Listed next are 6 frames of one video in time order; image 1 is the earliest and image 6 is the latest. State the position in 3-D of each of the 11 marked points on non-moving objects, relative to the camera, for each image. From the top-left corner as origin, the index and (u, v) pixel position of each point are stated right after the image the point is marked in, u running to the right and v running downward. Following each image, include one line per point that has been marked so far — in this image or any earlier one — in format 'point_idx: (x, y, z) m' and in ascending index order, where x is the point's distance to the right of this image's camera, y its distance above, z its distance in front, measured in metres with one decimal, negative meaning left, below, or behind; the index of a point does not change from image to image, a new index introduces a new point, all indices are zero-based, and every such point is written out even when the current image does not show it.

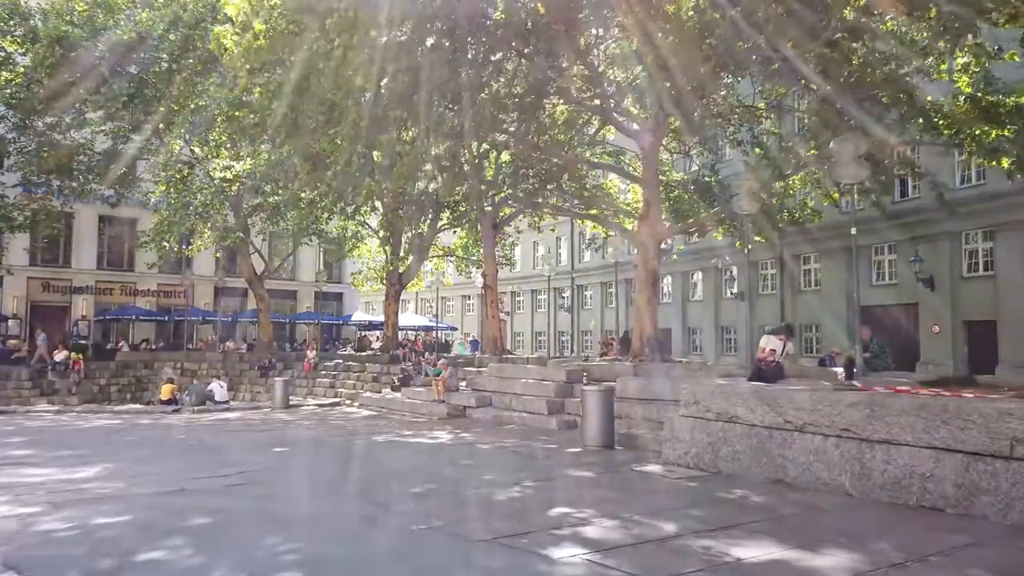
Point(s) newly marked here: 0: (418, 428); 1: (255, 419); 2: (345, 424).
0: (-1.5, -2.5, +13.2) m
1: (-5.4, -2.8, +16.2) m
2: (-3.2, -2.7, +14.7) m
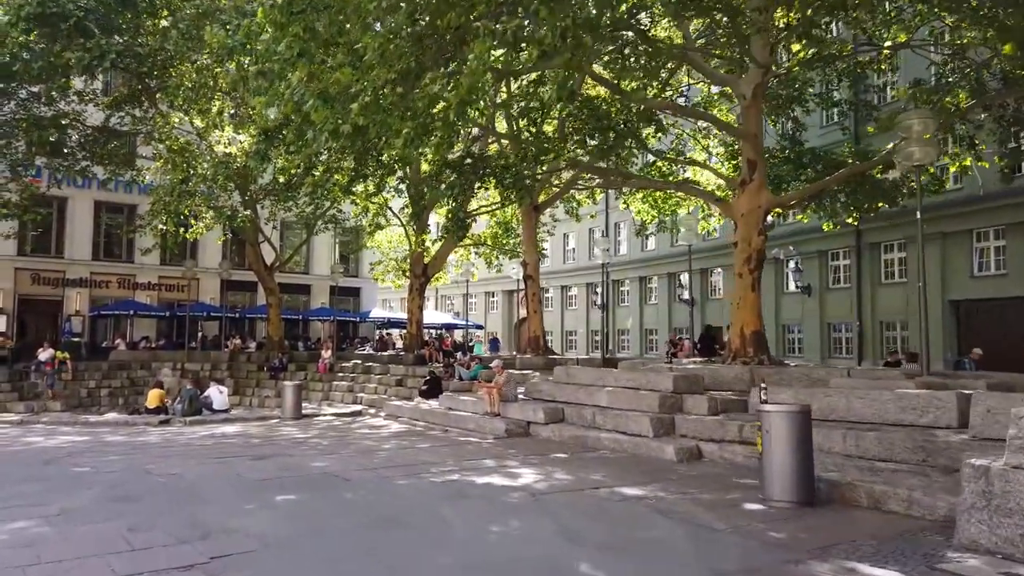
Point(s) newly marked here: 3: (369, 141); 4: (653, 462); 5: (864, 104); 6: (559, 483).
0: (-0.3, -2.1, +9.6) m
1: (-4.2, -2.5, +12.6) m
2: (-2.0, -2.3, +11.1) m
3: (-2.5, +2.6, +13.1) m
4: (+1.7, -2.1, +9.0) m
5: (+8.5, +4.5, +18.2) m
6: (+0.5, -1.9, +7.3) m
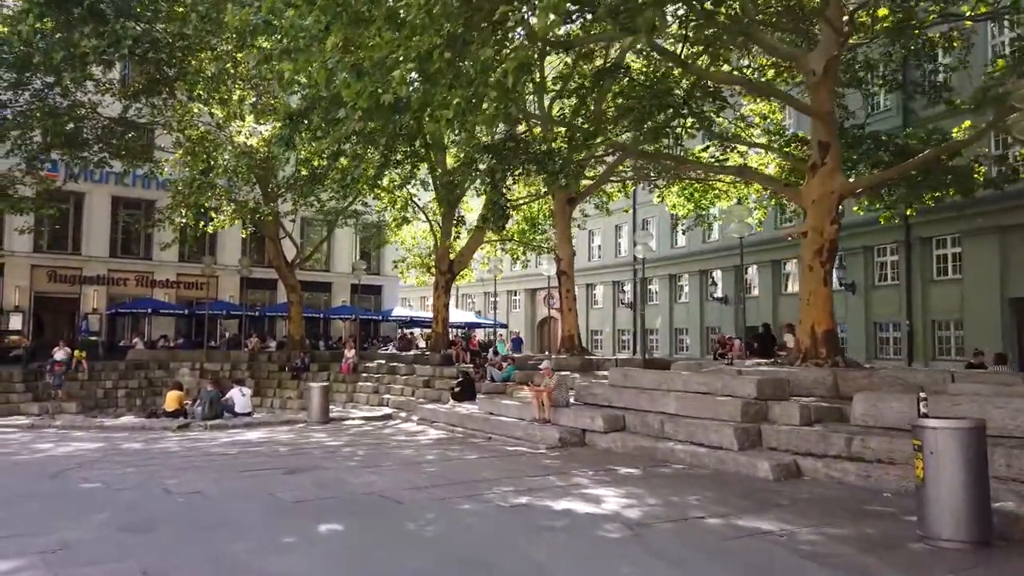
0: (+0.4, -2.0, +8.4) m
1: (-3.4, -2.4, +11.5) m
2: (-1.2, -2.2, +9.9) m
3: (-1.6, +2.7, +12.0) m
4: (+2.4, -2.0, +7.8) m
5: (+9.4, +4.6, +16.9) m
6: (+1.2, -1.8, +6.1) m
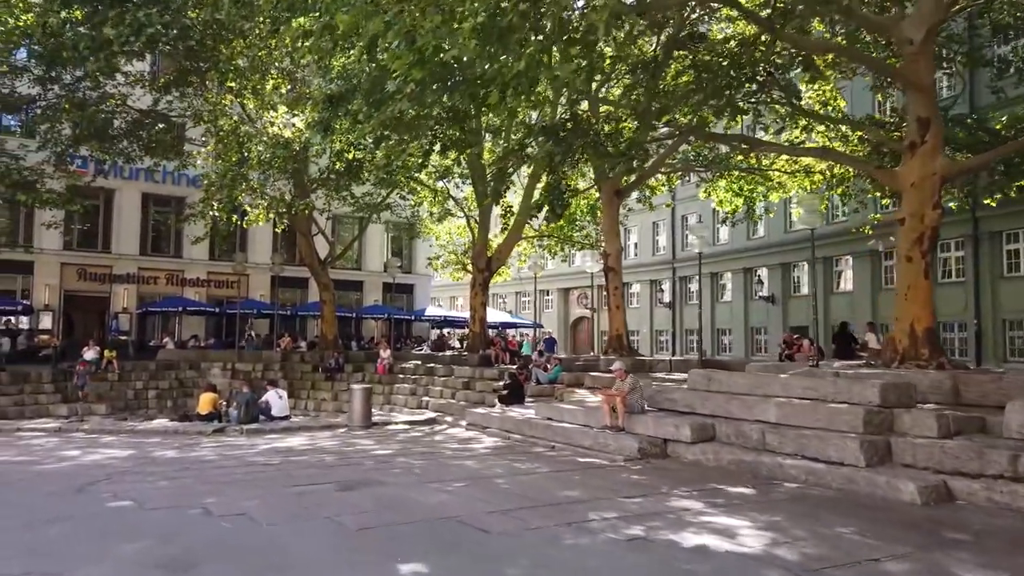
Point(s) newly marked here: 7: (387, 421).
0: (+1.3, -1.9, +7.2) m
1: (-2.4, -2.3, +10.5) m
2: (-0.3, -2.1, +8.8) m
3: (-0.7, +2.8, +10.8) m
4: (+3.2, -1.9, +6.5) m
5: (+10.5, +4.7, +15.4) m
6: (+1.9, -1.7, +4.9) m
7: (-2.7, -2.8, +16.1) m
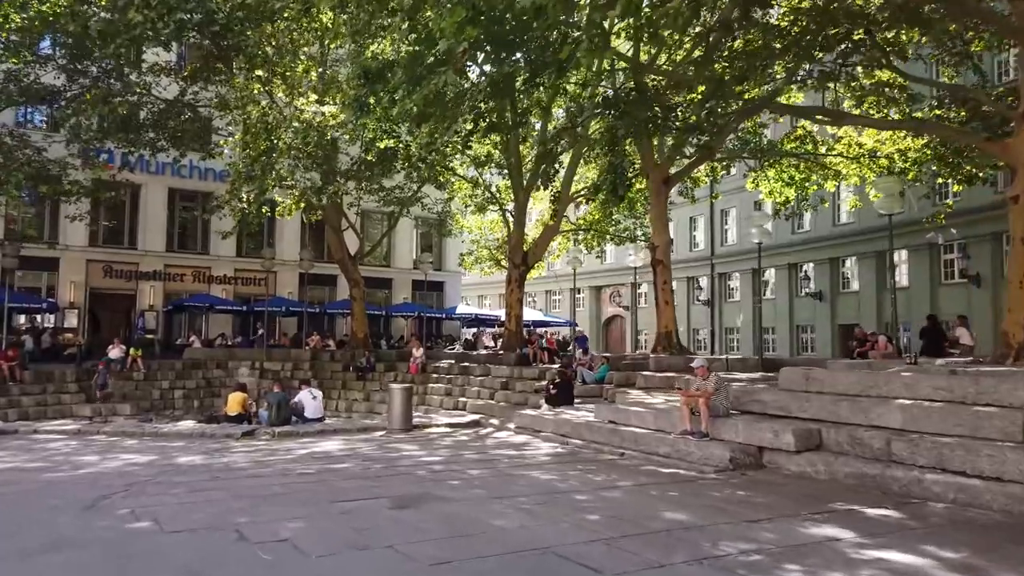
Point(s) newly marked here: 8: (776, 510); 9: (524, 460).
0: (+2.0, -1.8, +5.9) m
1: (-1.6, -2.1, +9.3) m
2: (+0.5, -2.0, +7.6) m
3: (+0.1, +3.0, +9.6) m
4: (+3.9, -1.7, +5.2) m
5: (+11.4, +4.8, +13.8) m
6: (+2.6, -1.5, +3.6) m
7: (-1.7, -2.7, +15.0) m
8: (+2.1, -1.8, +6.2) m
9: (+0.2, -2.2, +9.6) m
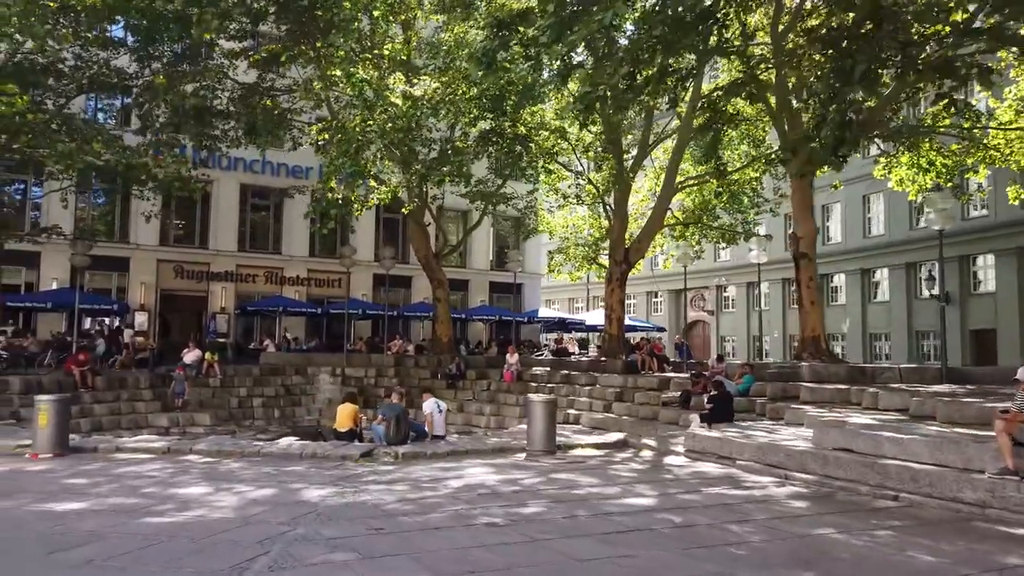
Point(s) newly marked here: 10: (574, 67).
0: (+4.0, -1.6, +3.3) m
1: (+0.6, -2.0, +6.9) m
2: (+2.6, -1.8, +5.0) m
3: (+2.4, +3.1, +7.1) m
4: (+5.9, -1.5, +2.4) m
5: (+13.9, +5.0, +10.7) m
6: (+4.5, -1.3, +0.9) m
7: (+0.9, -2.6, +12.5) m
8: (+4.2, -1.6, +3.5) m
9: (+2.4, -2.0, +7.1) m
10: (+0.9, +3.4, +11.8) m
